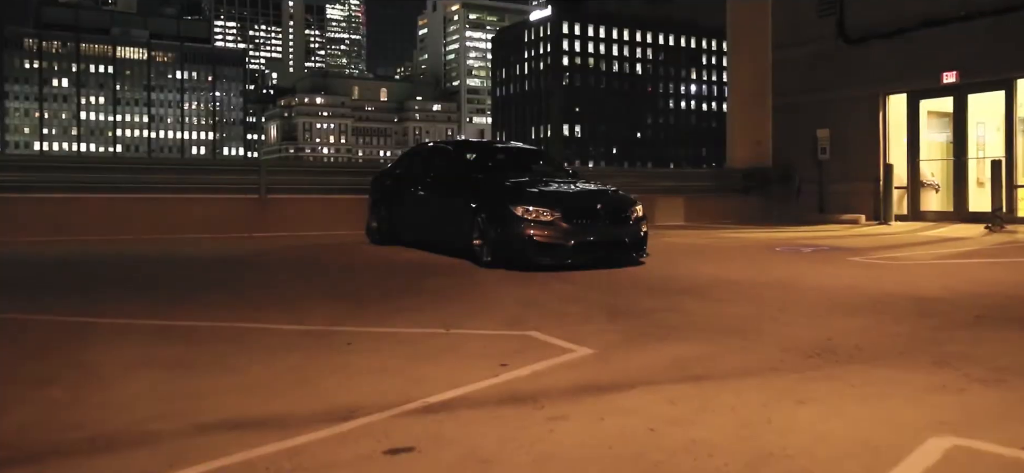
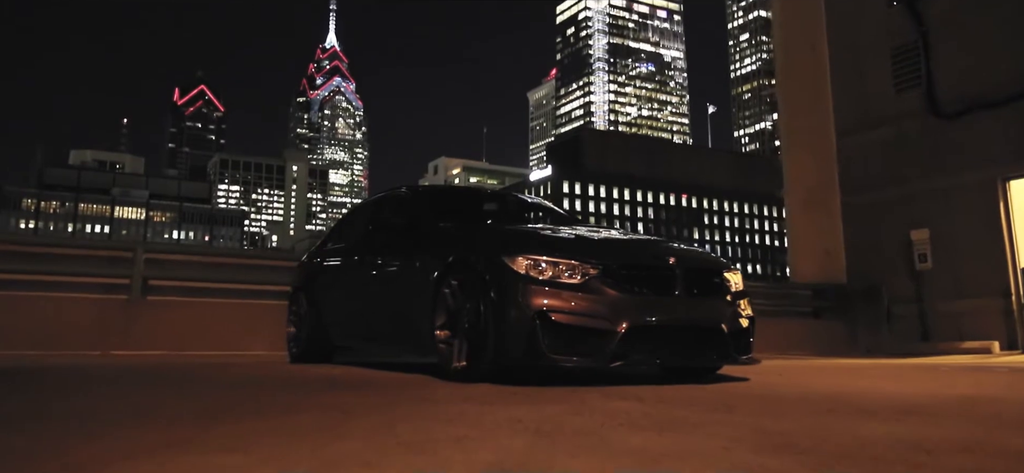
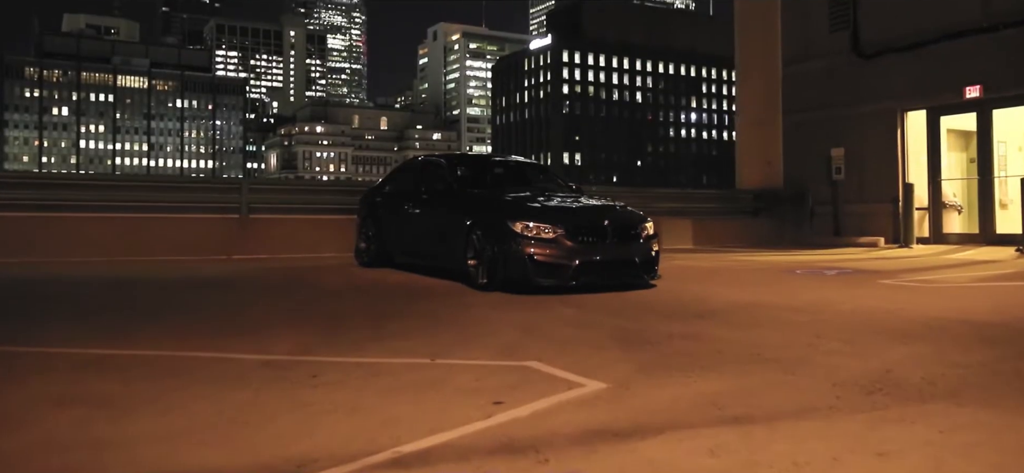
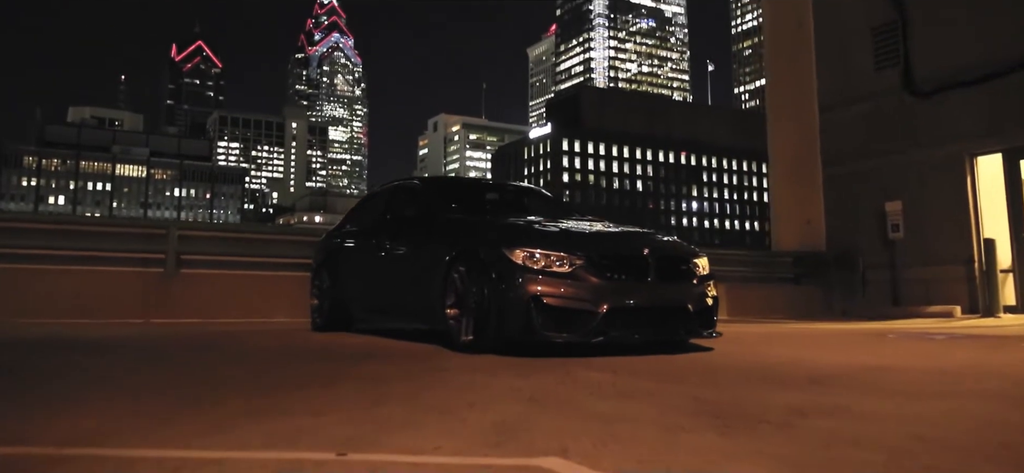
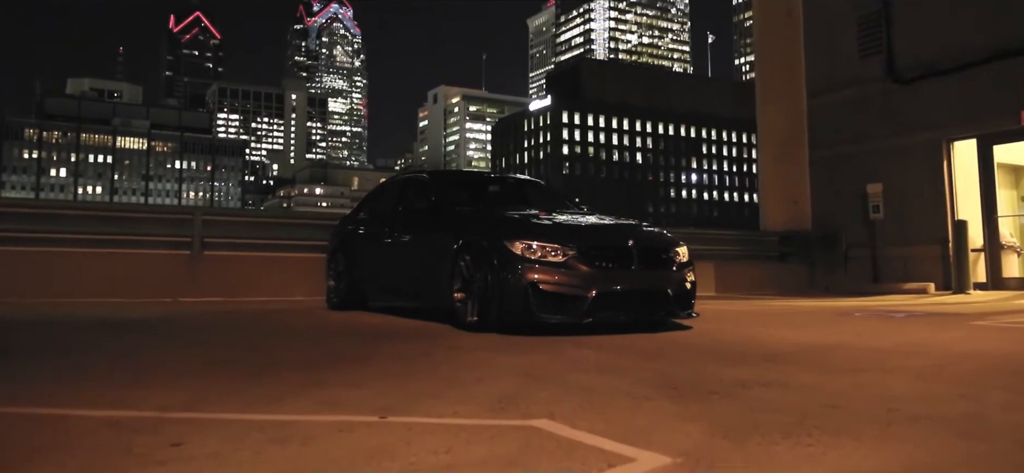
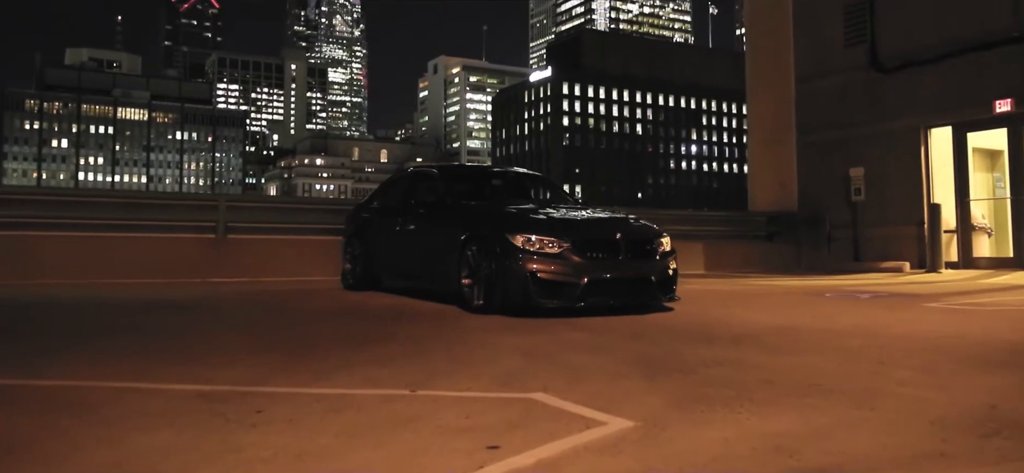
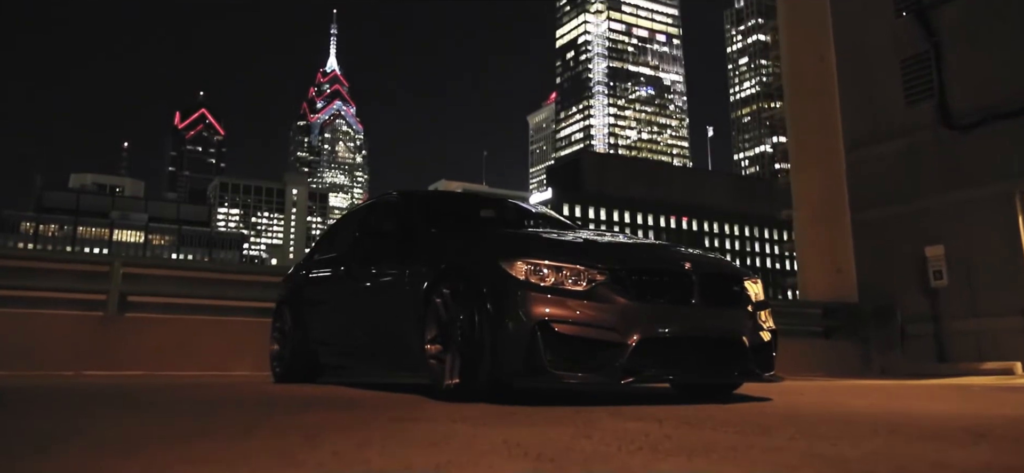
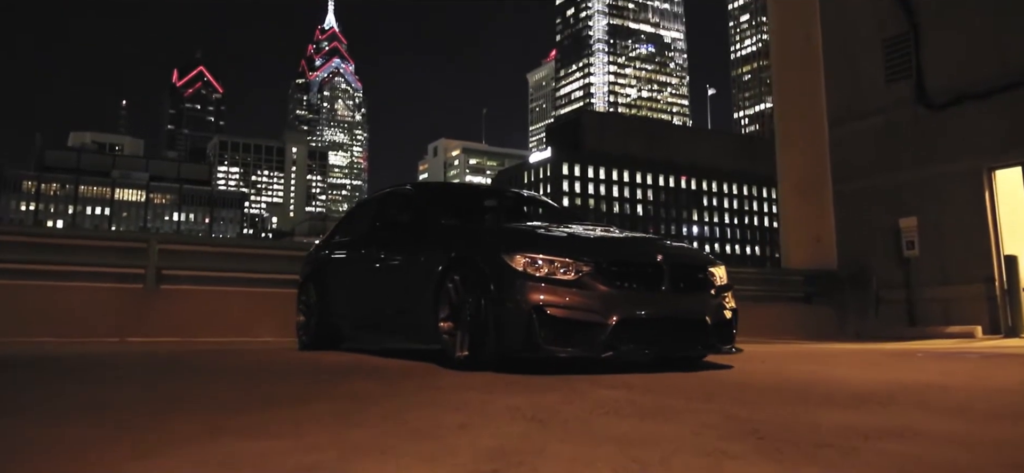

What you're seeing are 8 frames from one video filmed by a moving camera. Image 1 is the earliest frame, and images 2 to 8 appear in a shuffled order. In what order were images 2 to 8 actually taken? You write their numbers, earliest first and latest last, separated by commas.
3, 6, 5, 4, 8, 2, 7
